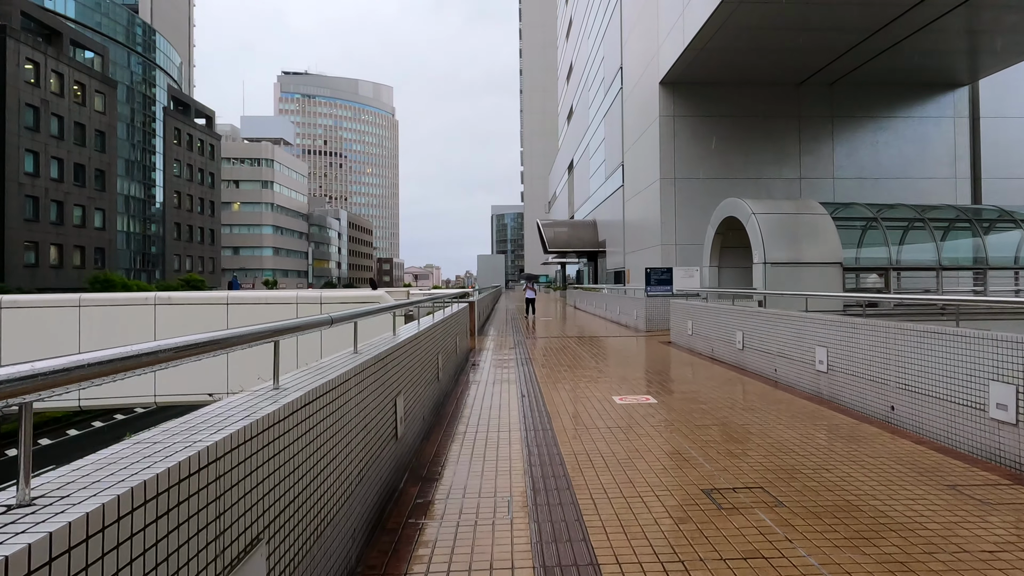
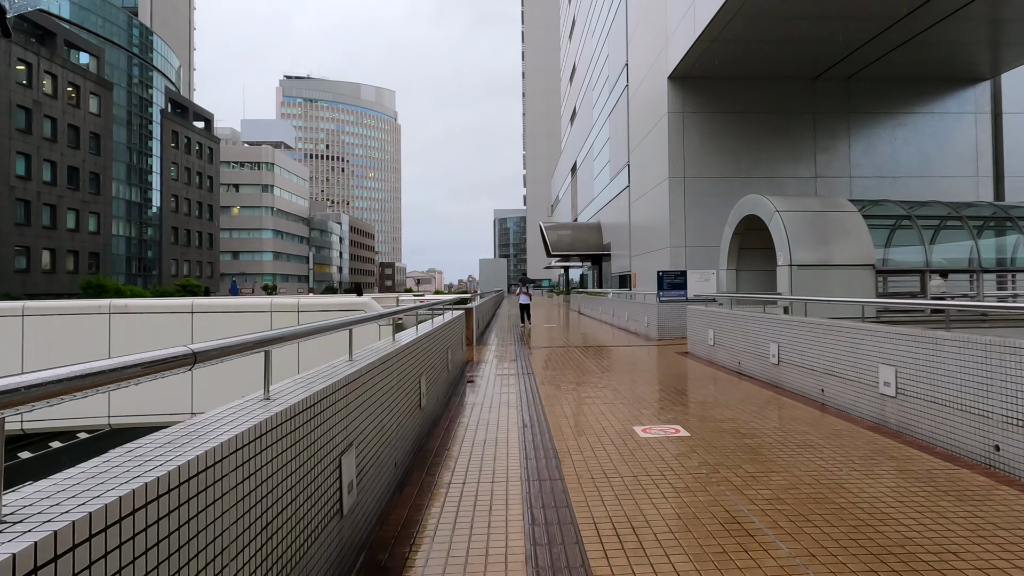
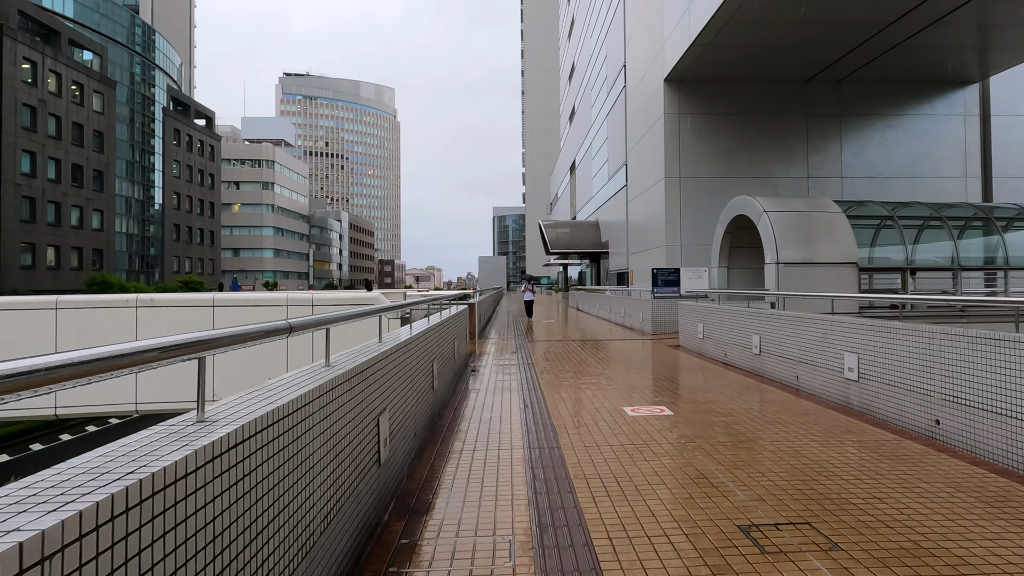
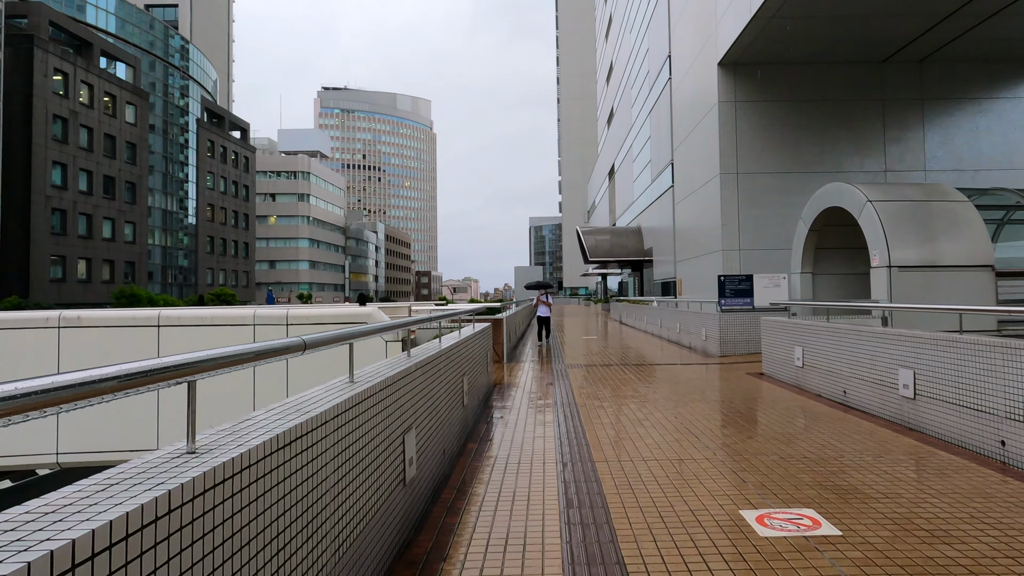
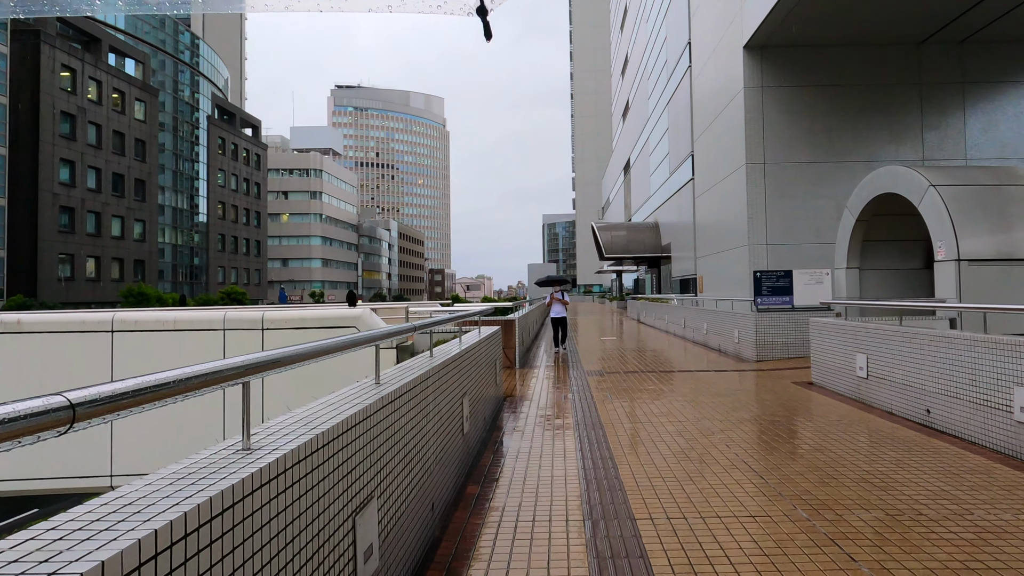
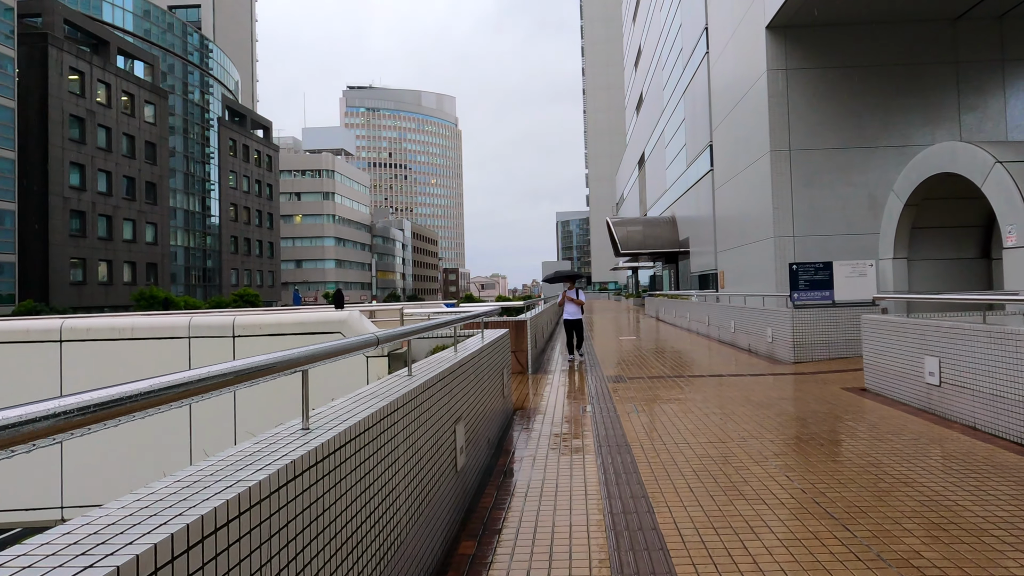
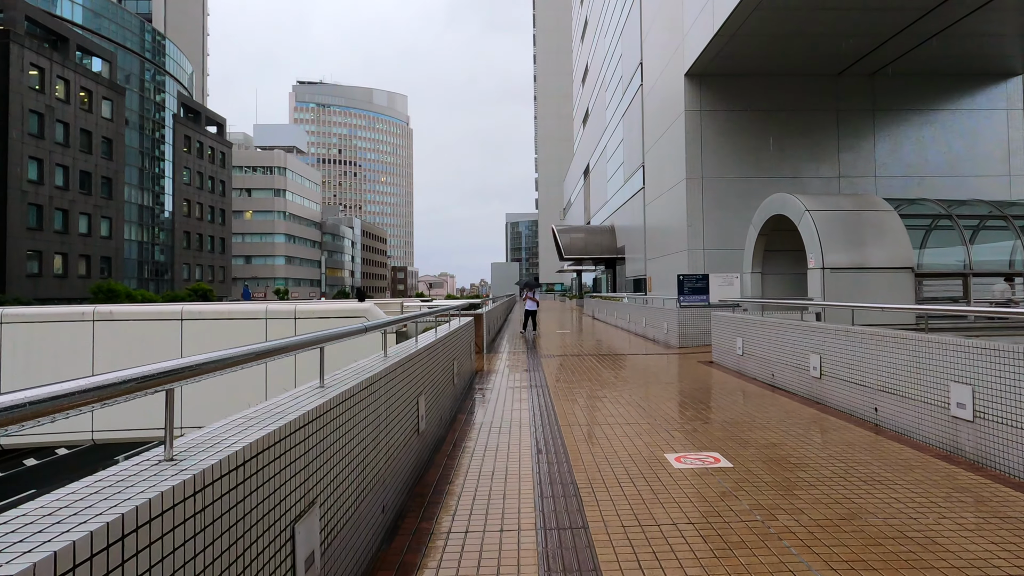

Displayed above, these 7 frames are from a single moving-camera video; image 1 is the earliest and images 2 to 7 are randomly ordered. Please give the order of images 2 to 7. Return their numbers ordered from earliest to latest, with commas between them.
3, 2, 7, 4, 5, 6
